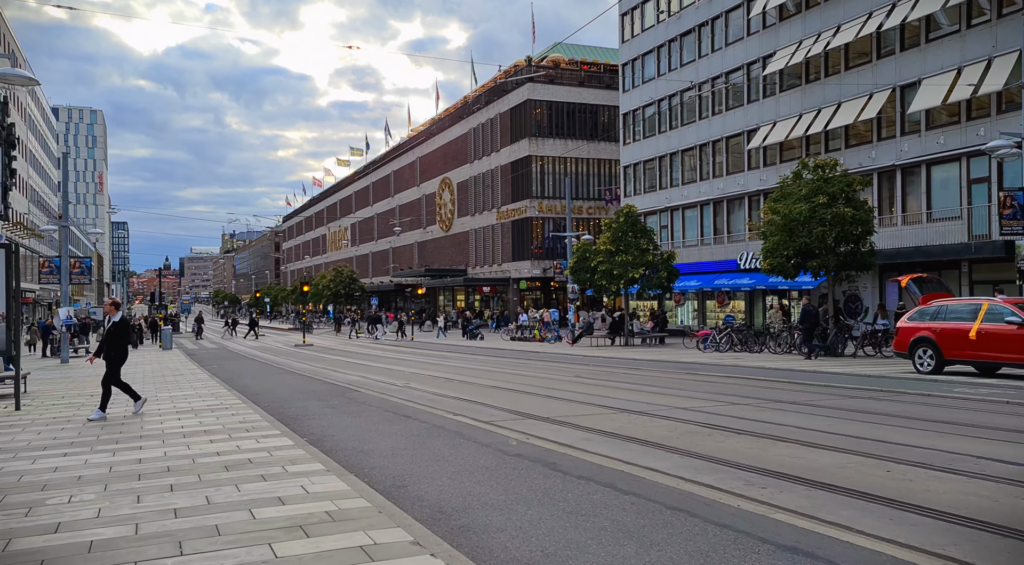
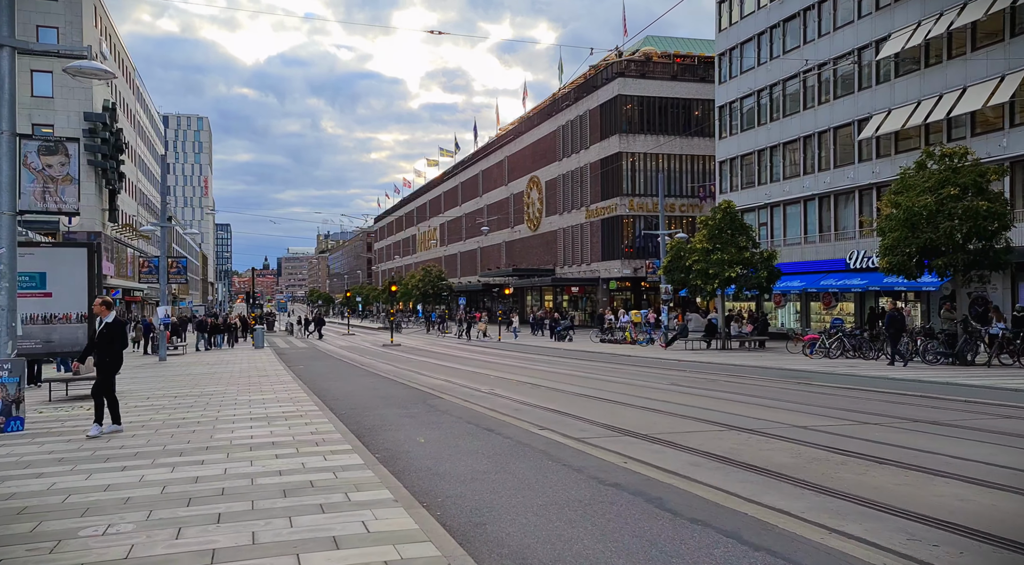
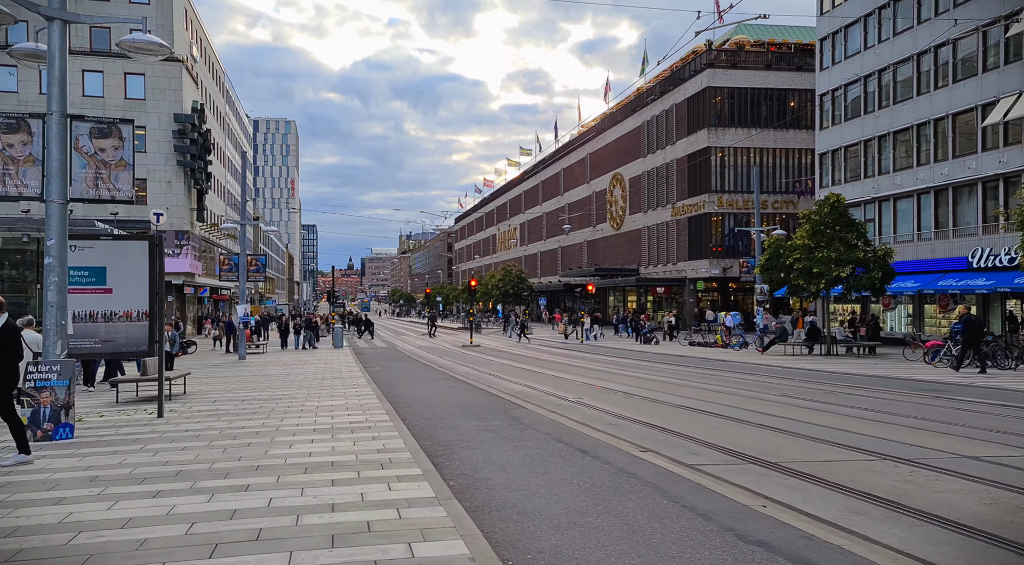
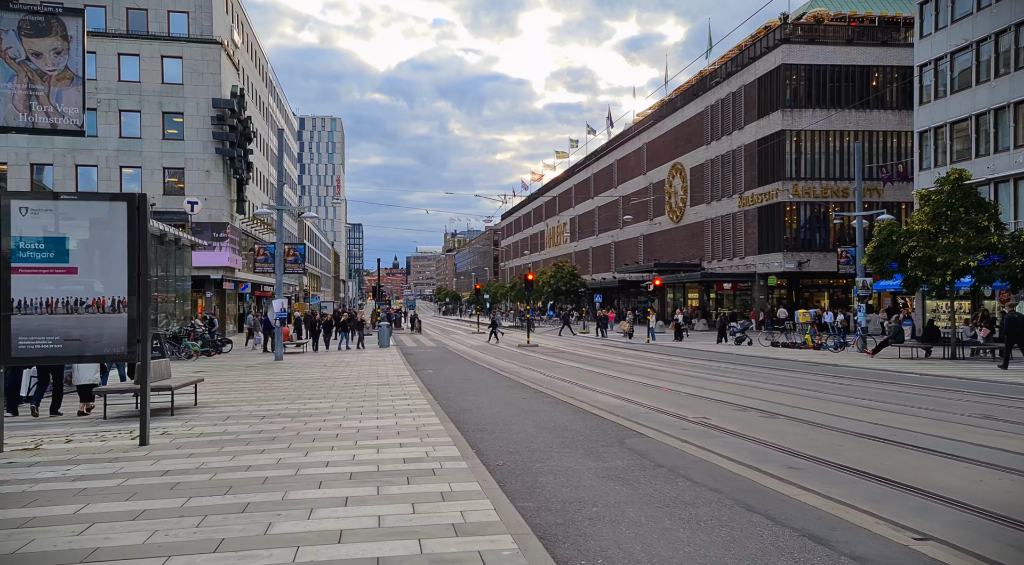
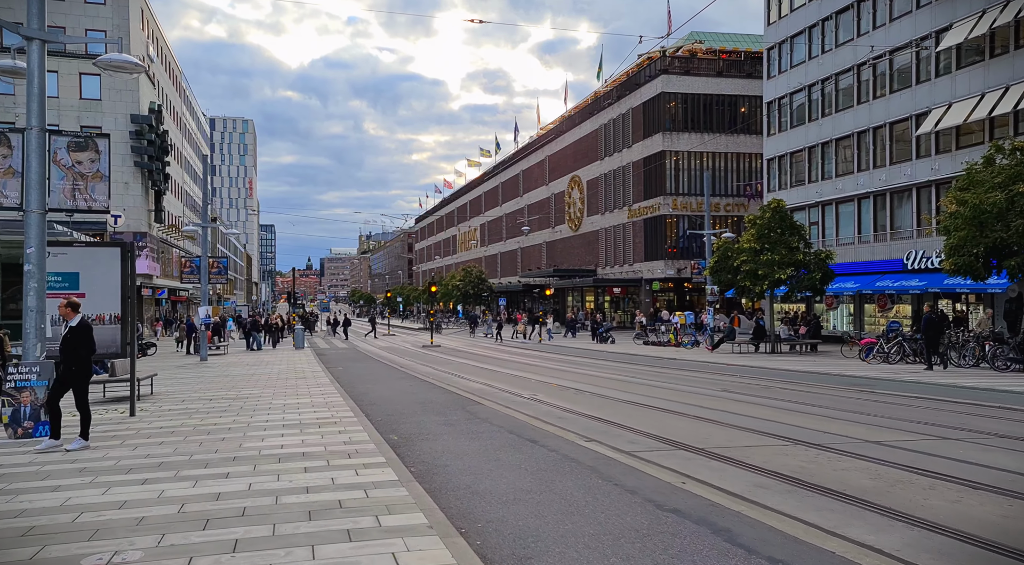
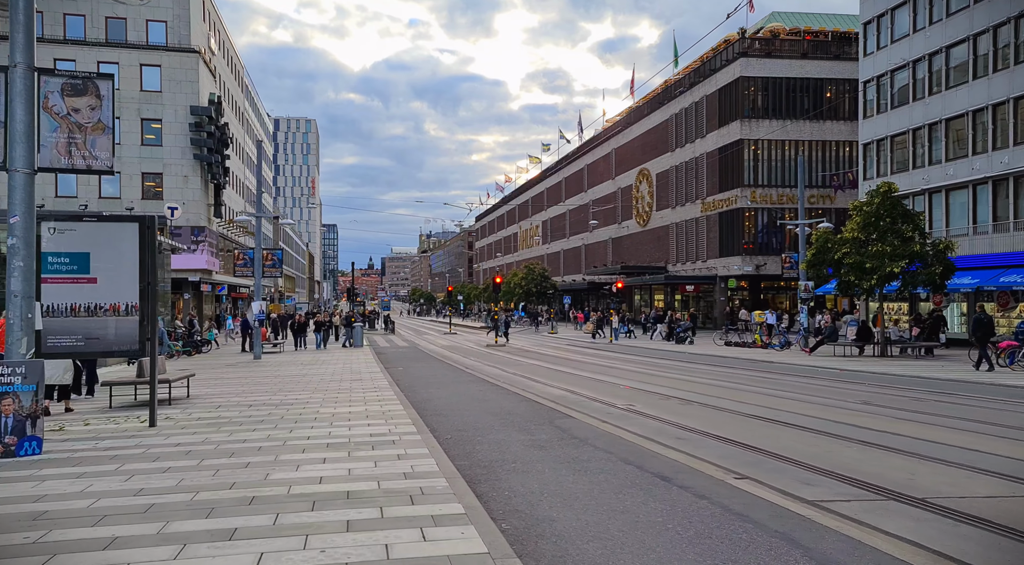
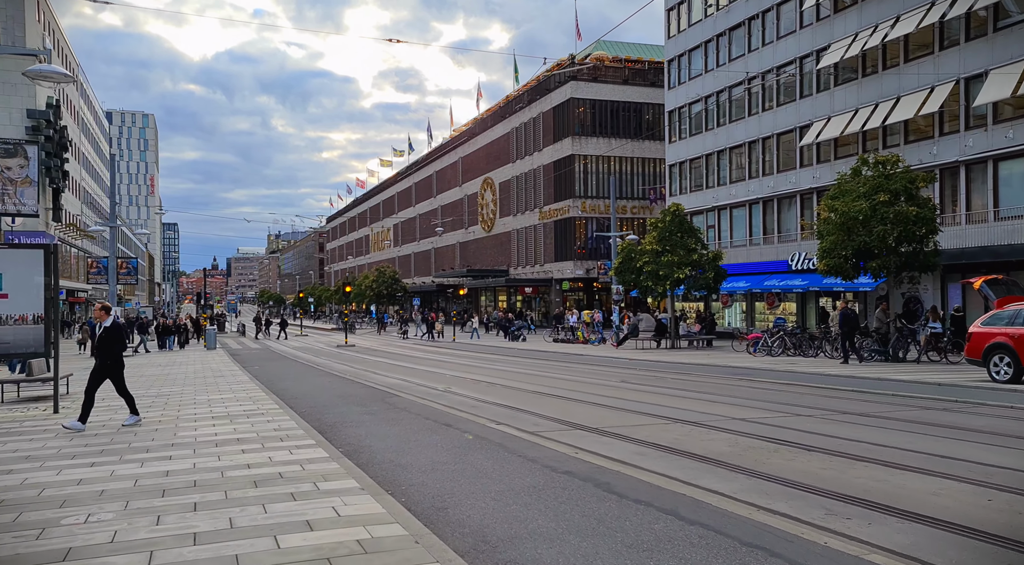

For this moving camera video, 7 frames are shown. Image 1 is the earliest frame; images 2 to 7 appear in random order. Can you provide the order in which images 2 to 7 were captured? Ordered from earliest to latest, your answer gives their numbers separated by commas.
7, 2, 5, 3, 6, 4
